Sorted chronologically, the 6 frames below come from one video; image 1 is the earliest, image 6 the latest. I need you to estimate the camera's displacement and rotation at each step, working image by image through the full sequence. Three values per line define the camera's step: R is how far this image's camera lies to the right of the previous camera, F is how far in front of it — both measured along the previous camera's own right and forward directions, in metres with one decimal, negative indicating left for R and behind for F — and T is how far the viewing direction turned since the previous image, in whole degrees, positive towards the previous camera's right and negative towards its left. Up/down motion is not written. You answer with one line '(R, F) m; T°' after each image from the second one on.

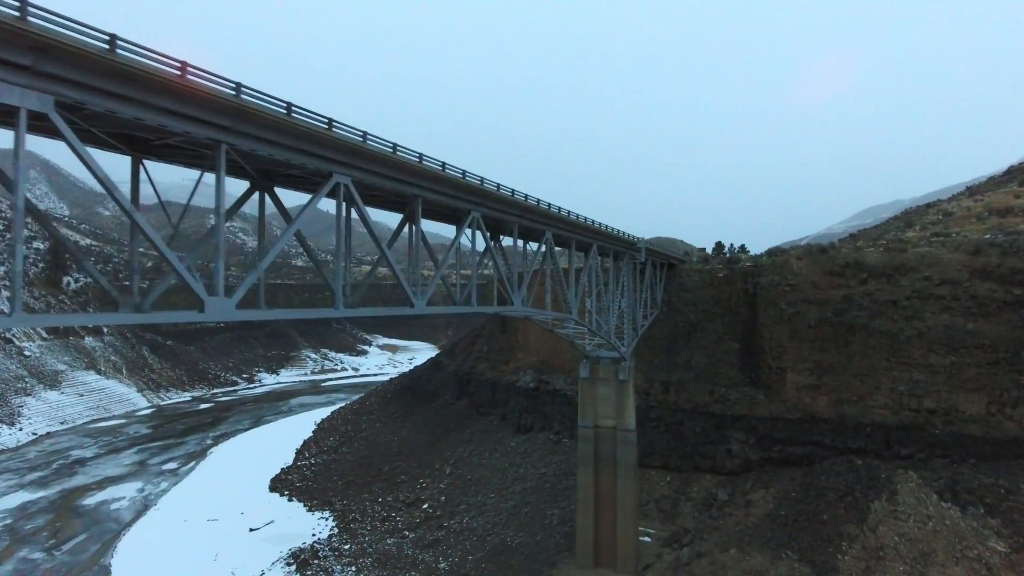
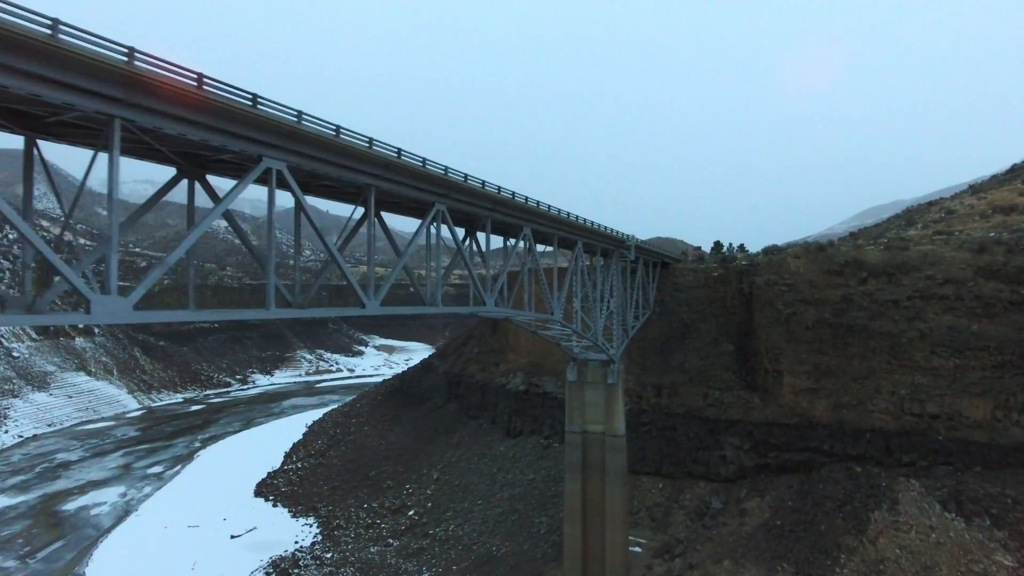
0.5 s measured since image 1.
(+0.6, +0.9) m; 0°
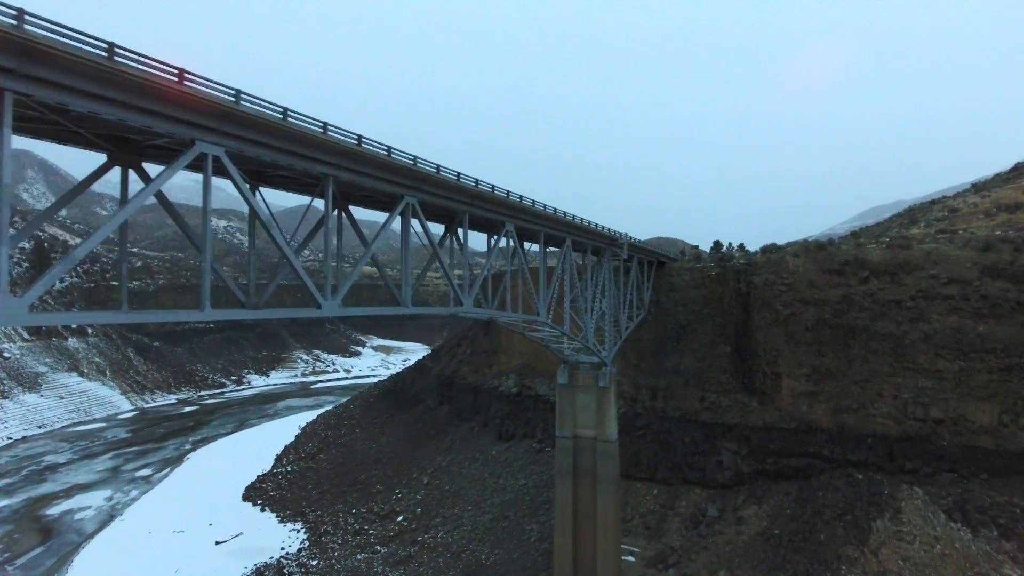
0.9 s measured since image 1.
(+0.5, +0.7) m; 0°
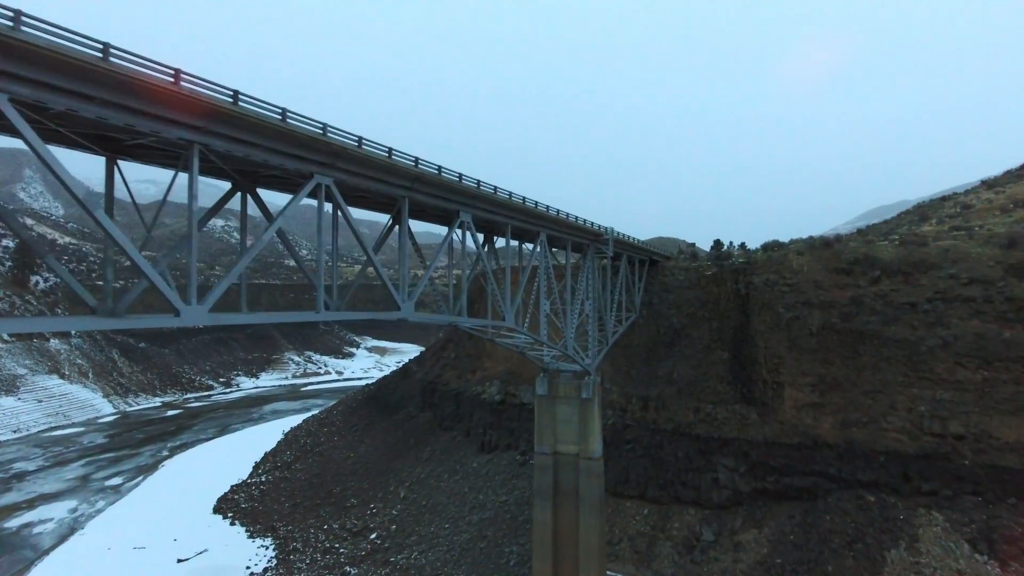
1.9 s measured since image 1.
(+1.0, +2.0) m; 0°
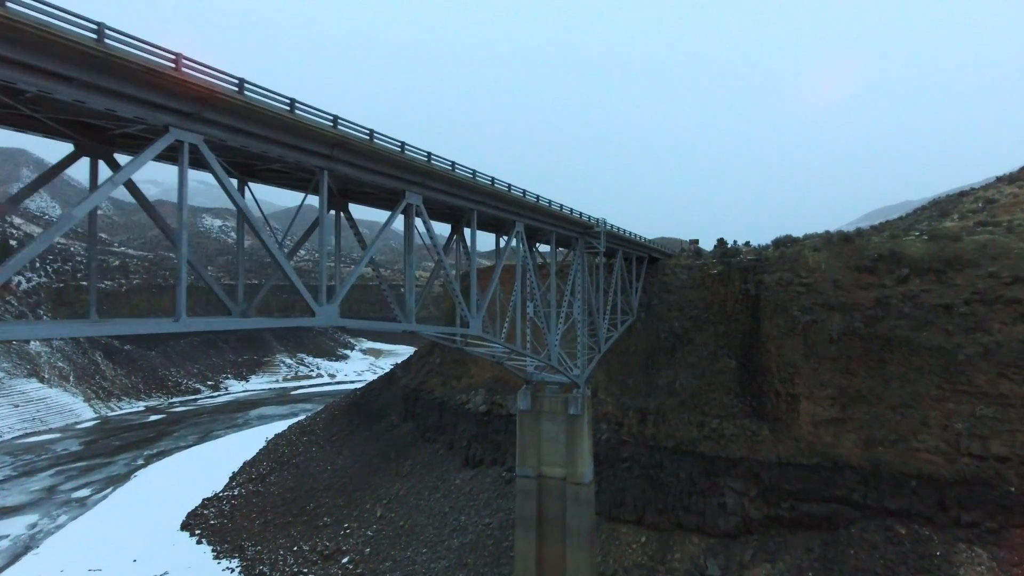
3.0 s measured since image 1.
(+0.7, +2.3) m; 0°
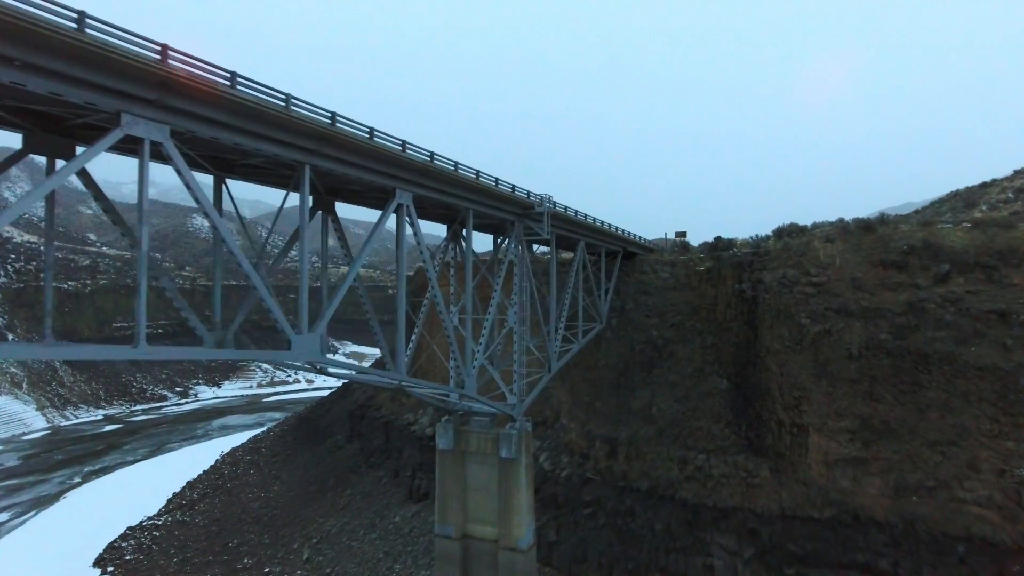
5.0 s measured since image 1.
(+1.9, +4.0) m; 0°
